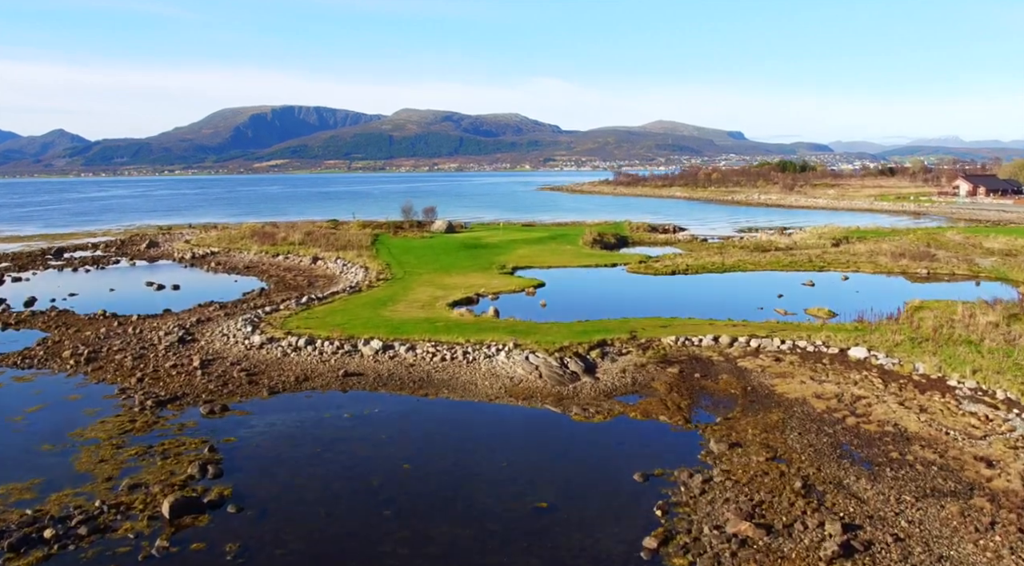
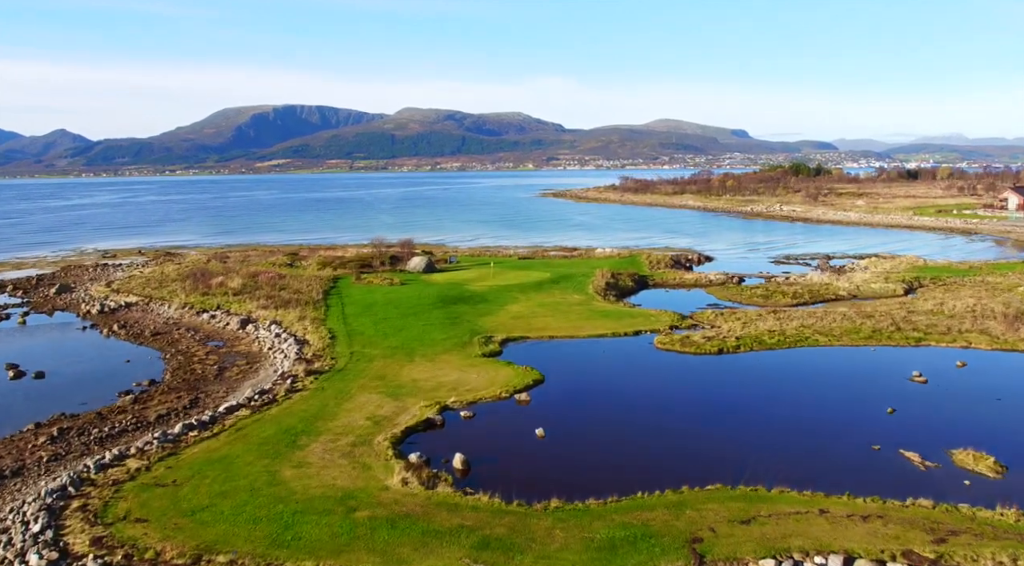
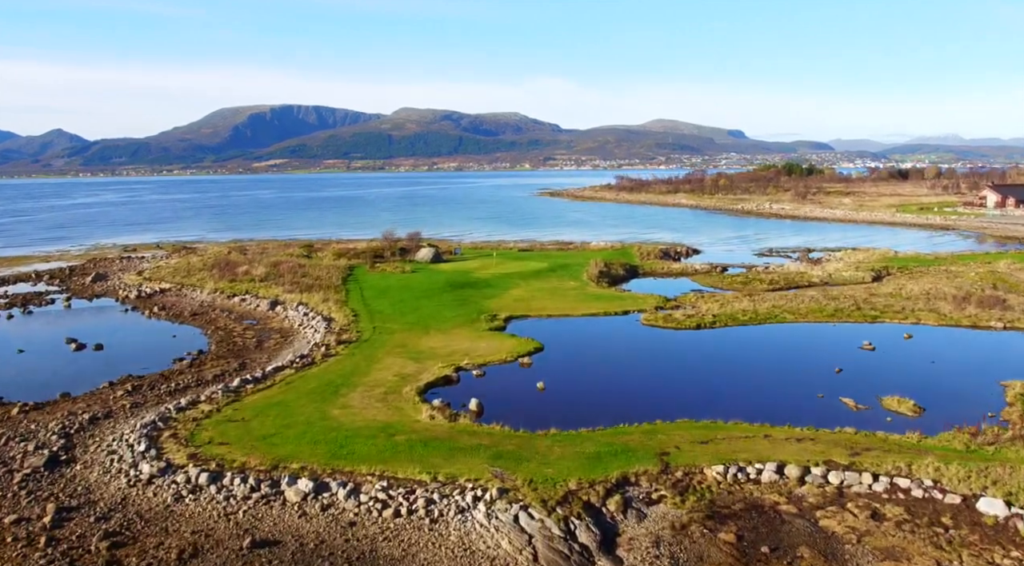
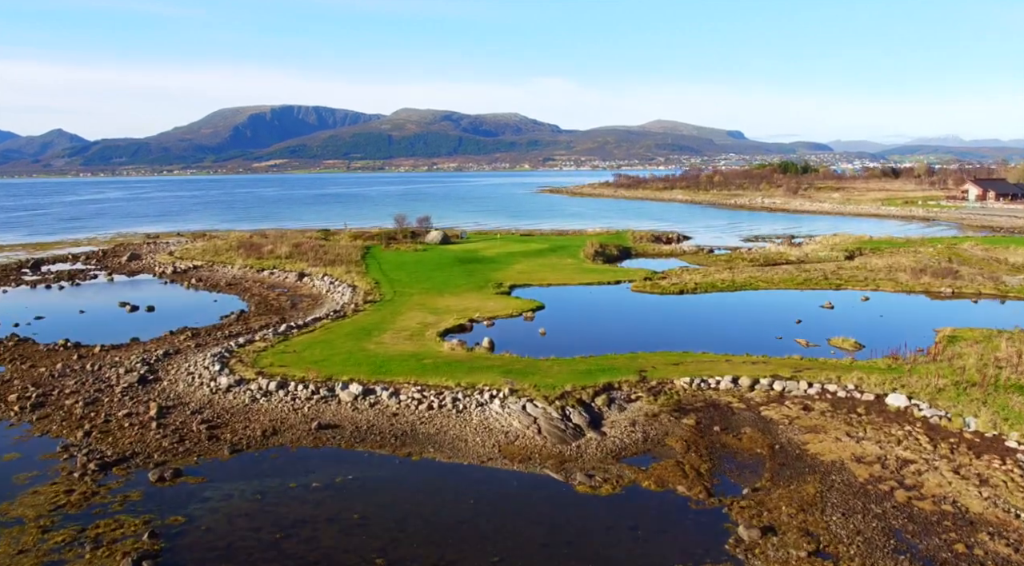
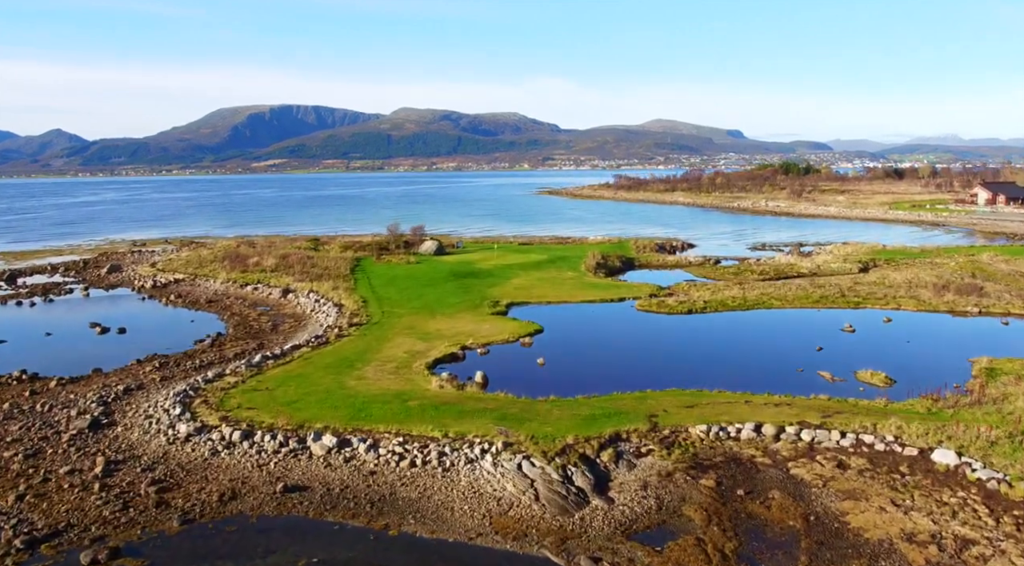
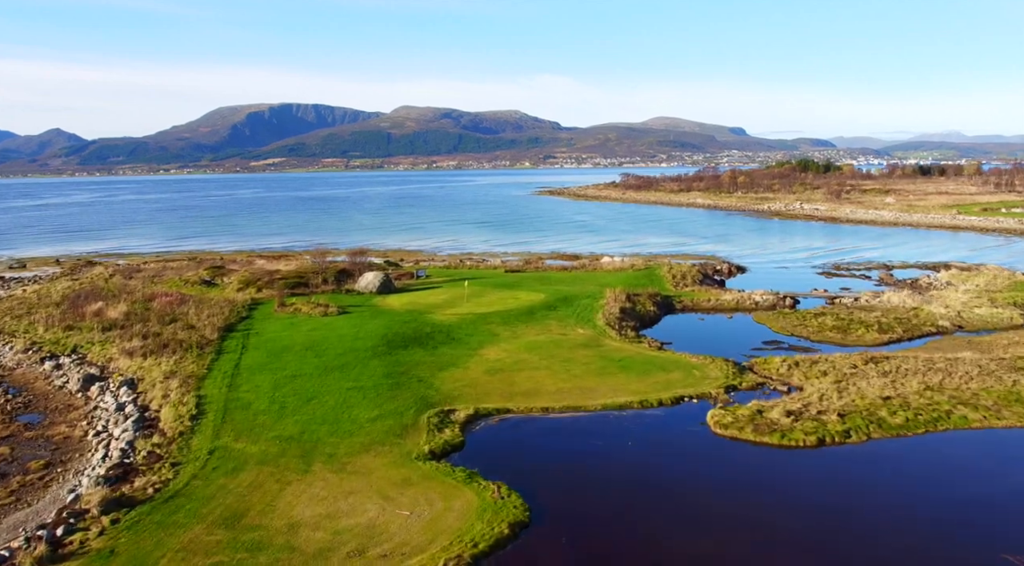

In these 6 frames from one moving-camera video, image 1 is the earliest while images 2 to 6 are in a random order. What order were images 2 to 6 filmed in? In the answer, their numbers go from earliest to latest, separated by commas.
4, 5, 3, 2, 6
